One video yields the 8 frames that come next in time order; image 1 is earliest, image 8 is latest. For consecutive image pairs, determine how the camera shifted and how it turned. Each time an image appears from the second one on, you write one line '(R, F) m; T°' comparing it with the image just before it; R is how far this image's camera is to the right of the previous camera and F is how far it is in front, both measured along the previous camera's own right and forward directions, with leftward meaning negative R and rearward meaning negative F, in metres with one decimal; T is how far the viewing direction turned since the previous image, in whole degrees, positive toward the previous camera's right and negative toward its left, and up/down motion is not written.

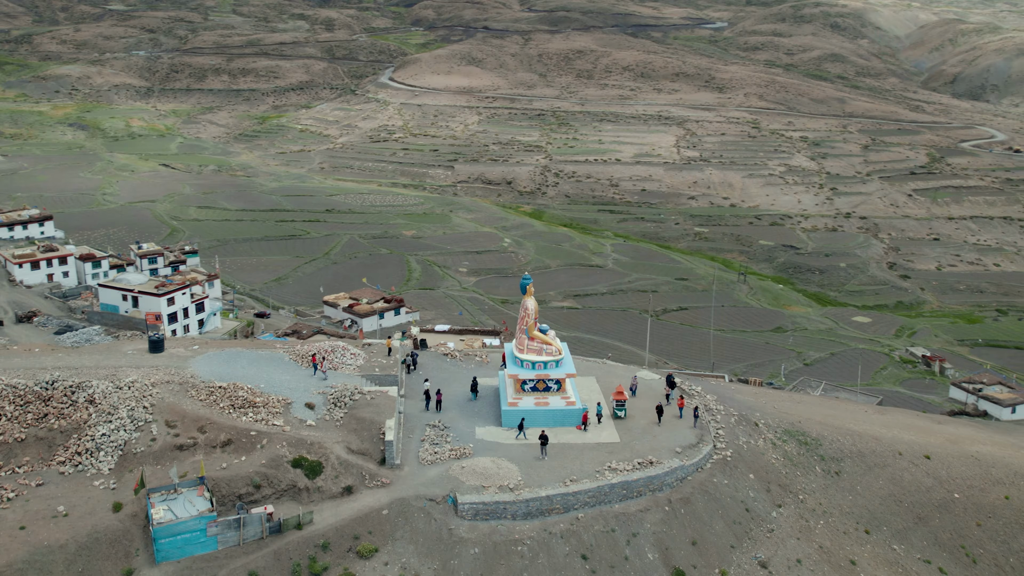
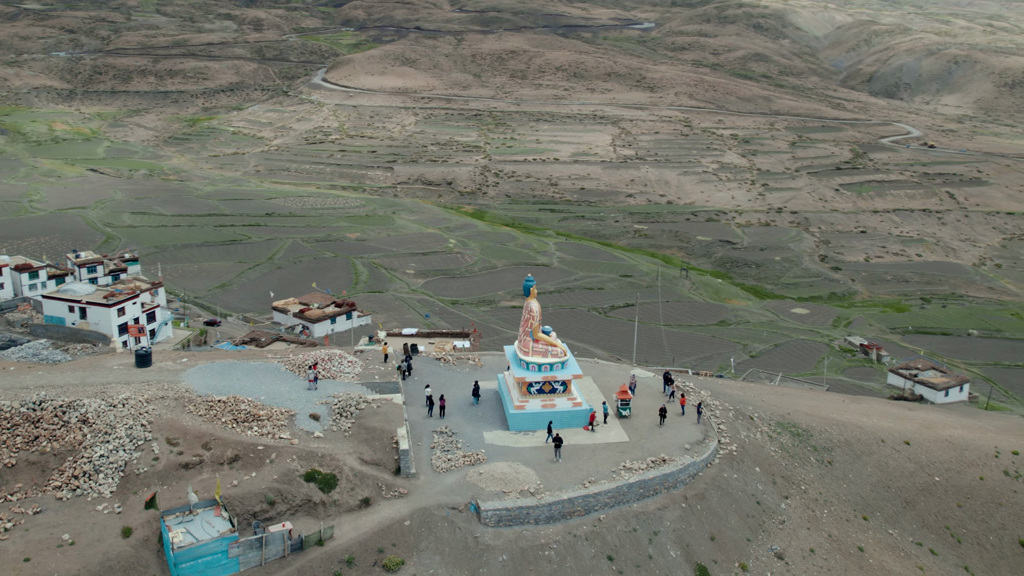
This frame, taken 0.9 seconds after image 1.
(-1.2, +0.2) m; +5°
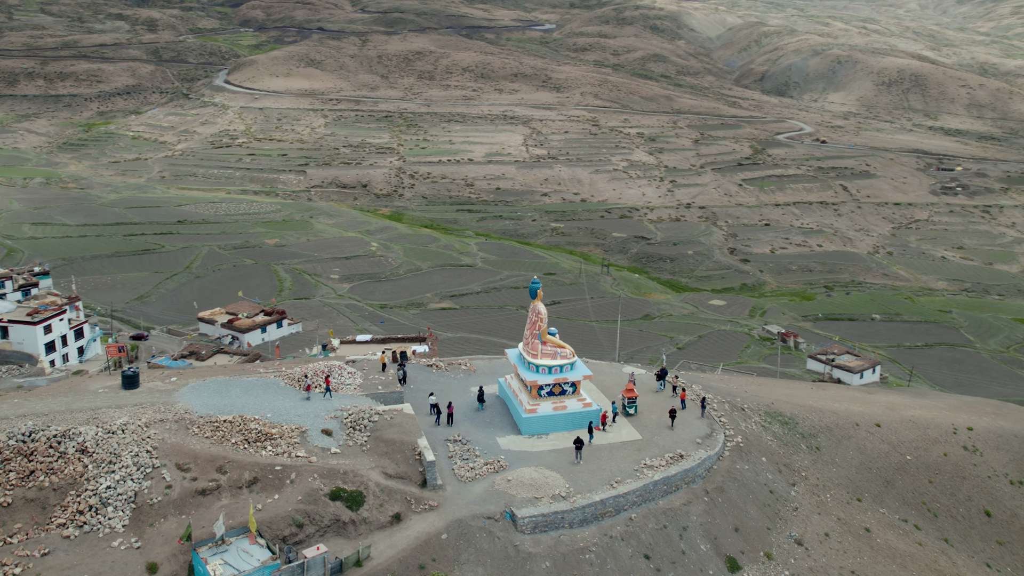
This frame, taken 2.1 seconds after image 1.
(-1.7, +0.3) m; +7°
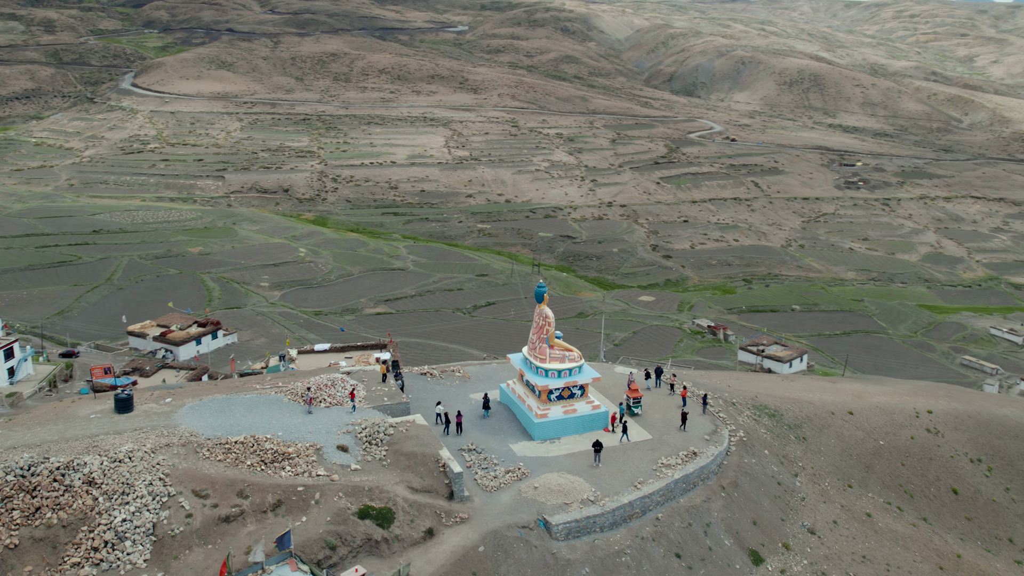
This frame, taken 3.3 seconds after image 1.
(-1.5, +0.3) m; +6°
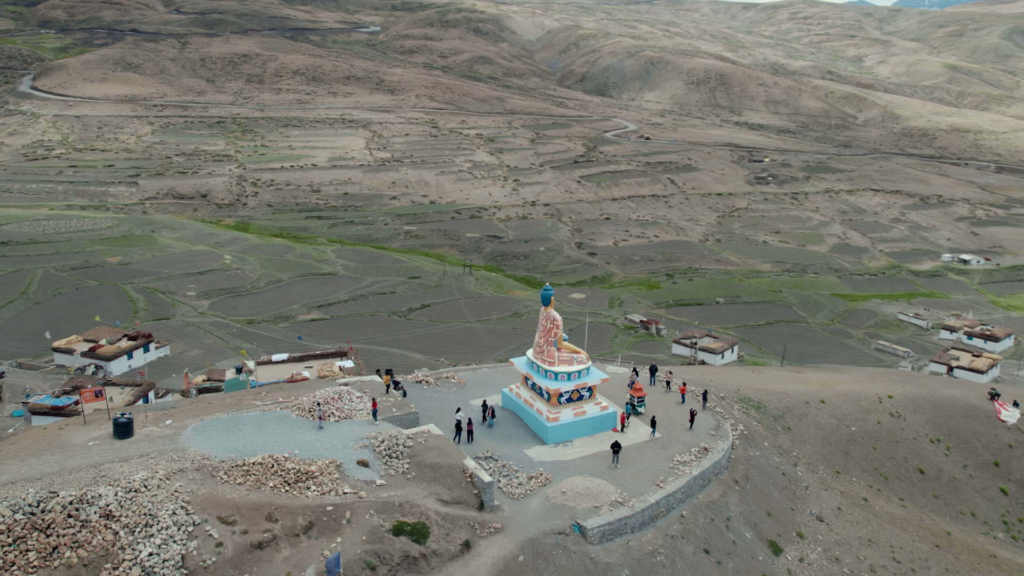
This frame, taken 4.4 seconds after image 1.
(-1.5, +0.3) m; +6°
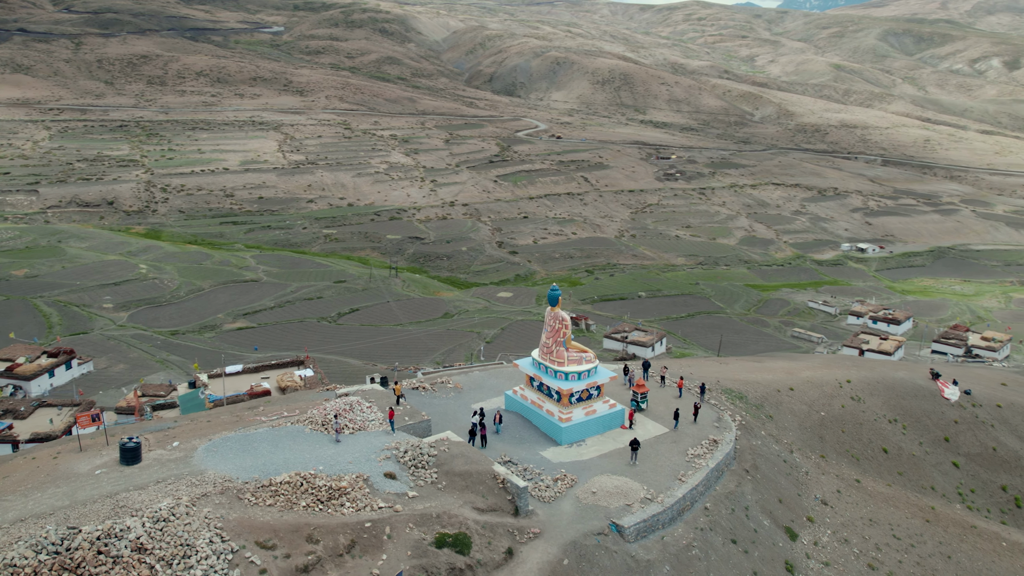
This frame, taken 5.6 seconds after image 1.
(-1.6, +0.3) m; +7°
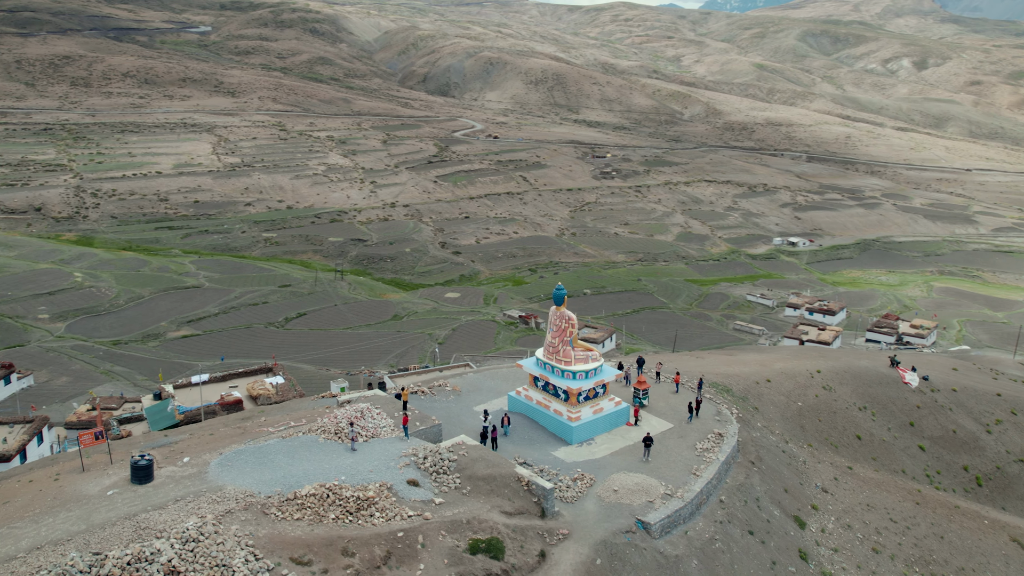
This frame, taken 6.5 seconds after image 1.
(-1.2, +0.2) m; +5°
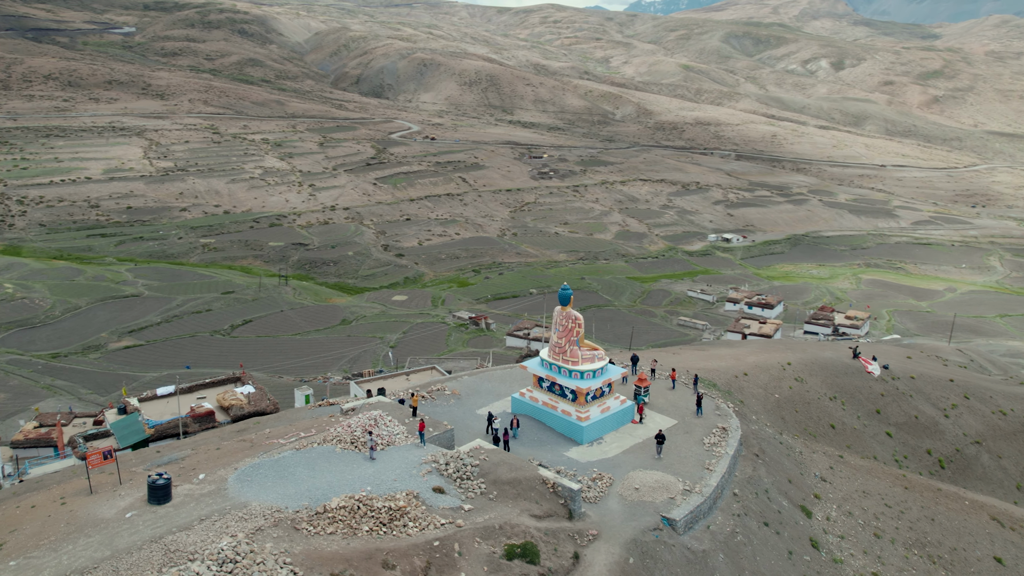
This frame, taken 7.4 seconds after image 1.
(-1.1, +0.2) m; +5°
